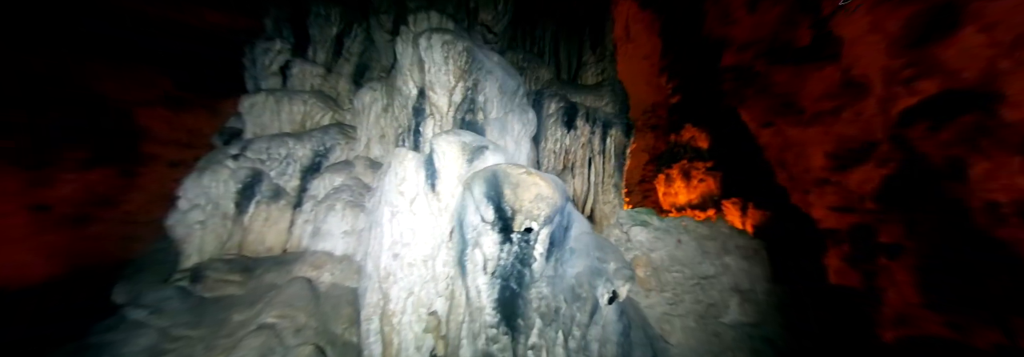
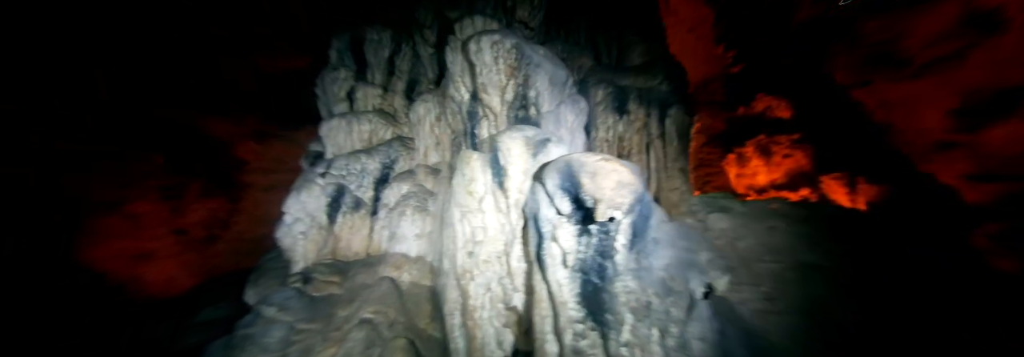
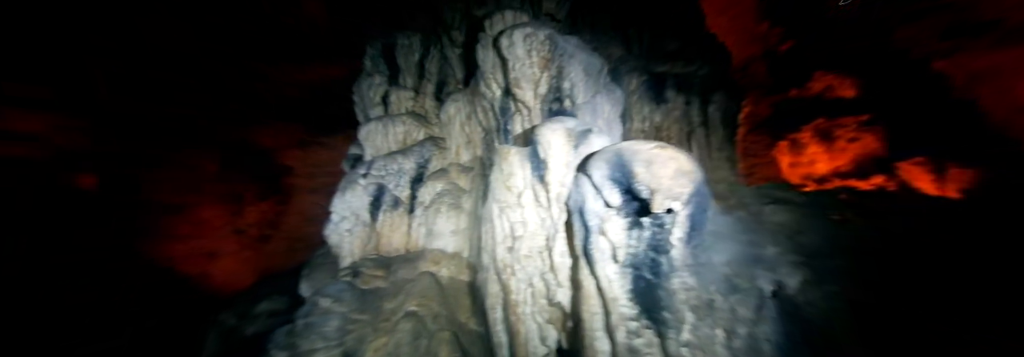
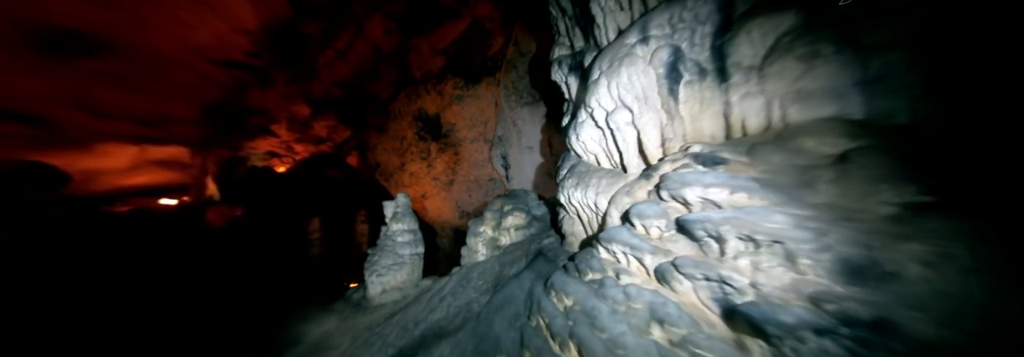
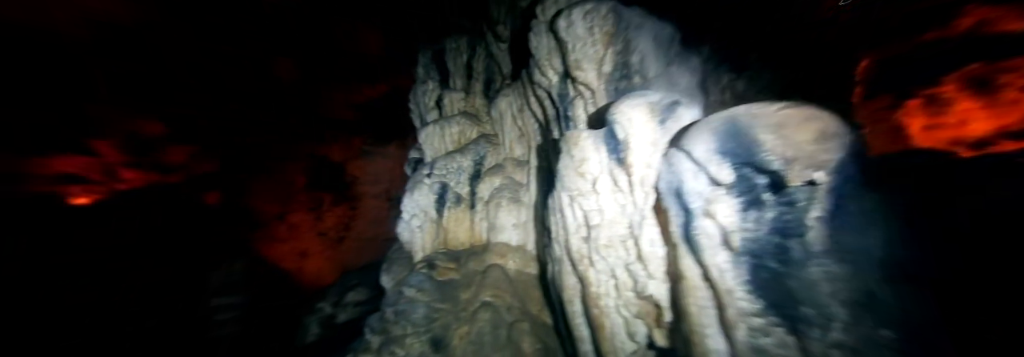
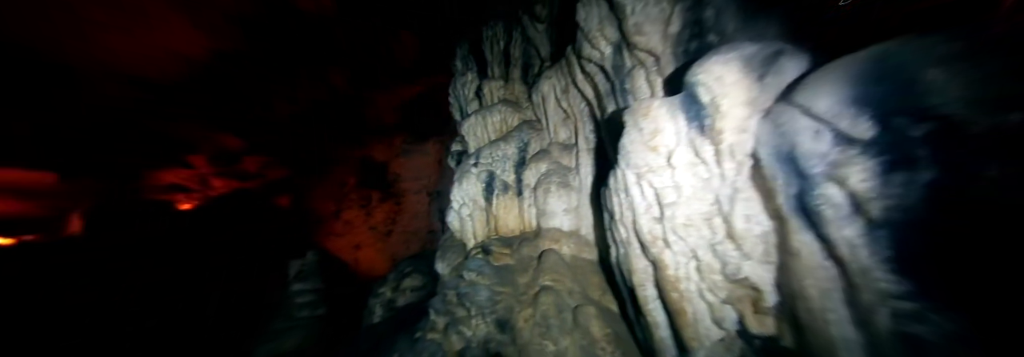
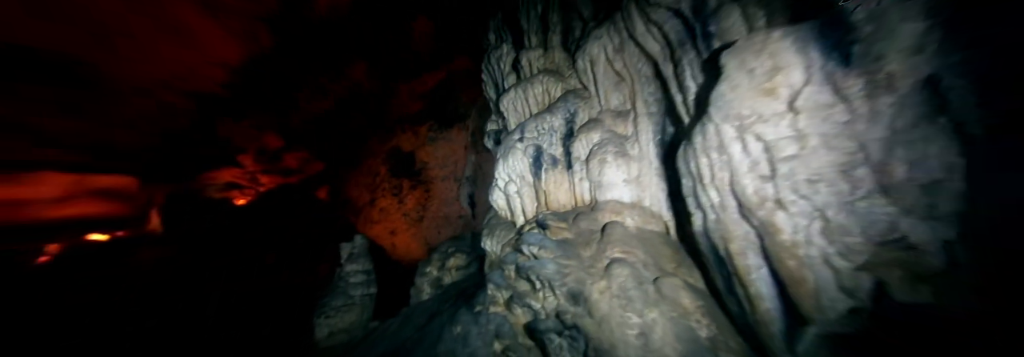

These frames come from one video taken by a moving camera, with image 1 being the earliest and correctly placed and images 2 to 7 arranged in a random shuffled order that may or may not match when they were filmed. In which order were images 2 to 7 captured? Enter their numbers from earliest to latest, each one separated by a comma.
2, 3, 5, 6, 7, 4
